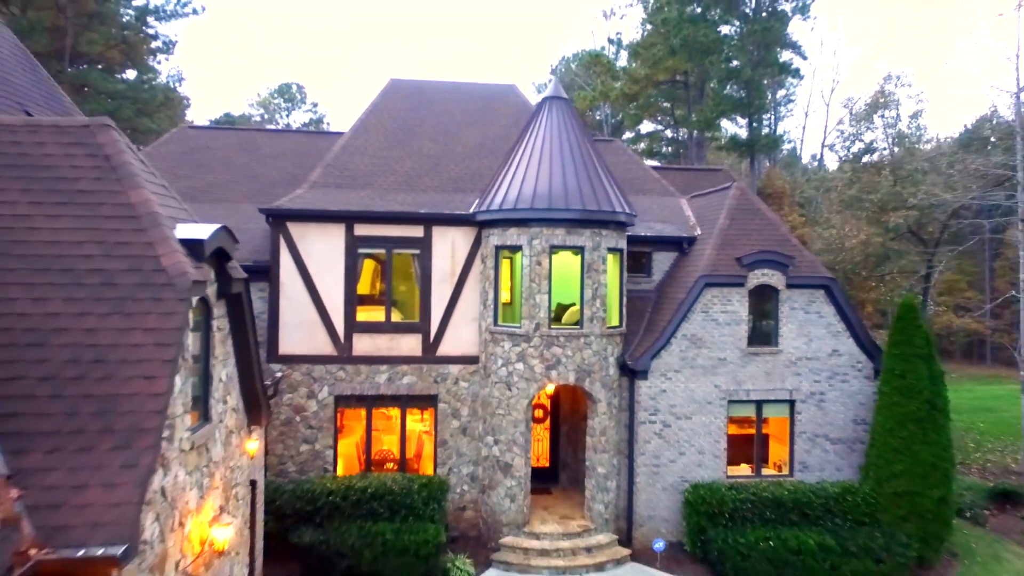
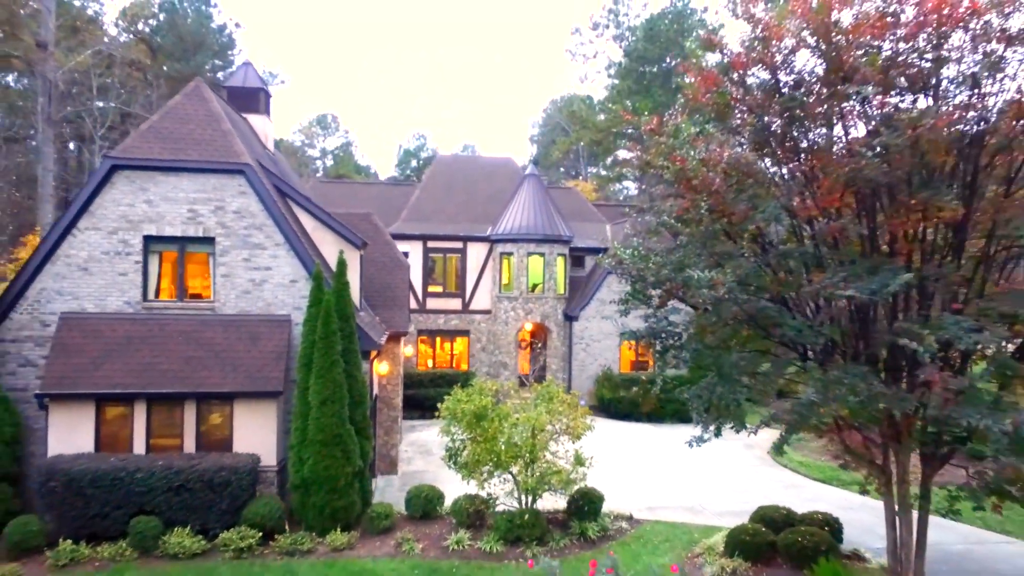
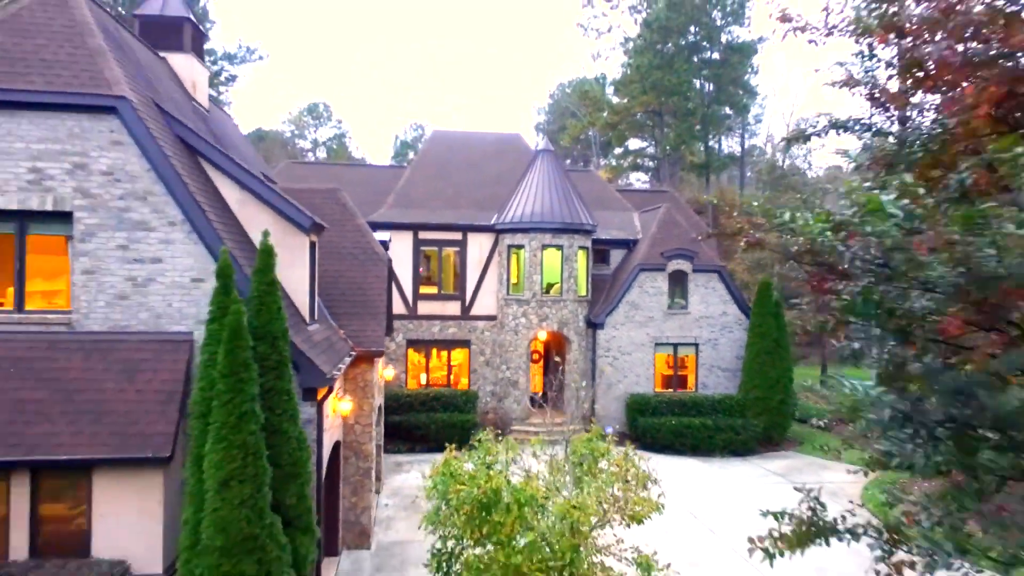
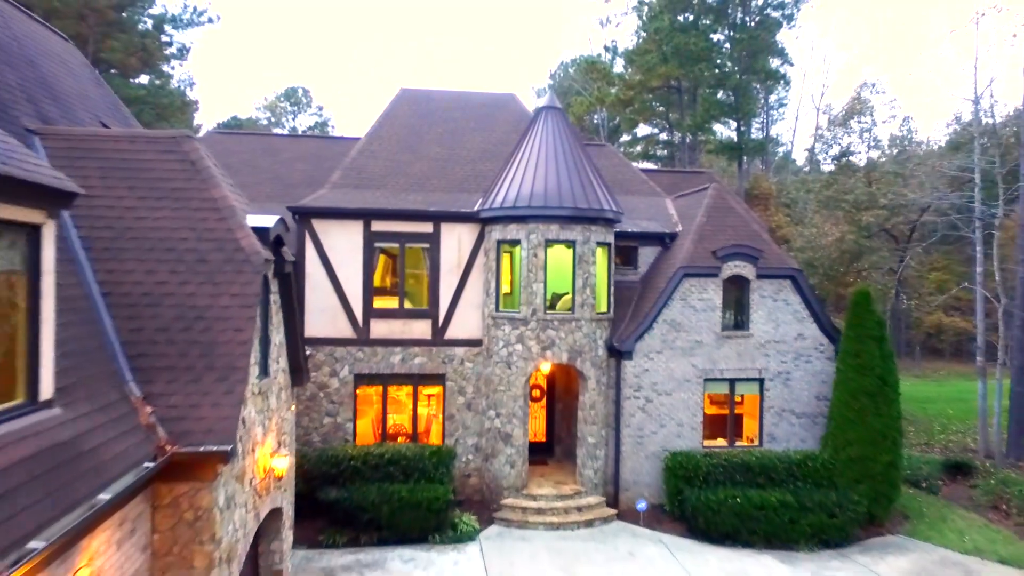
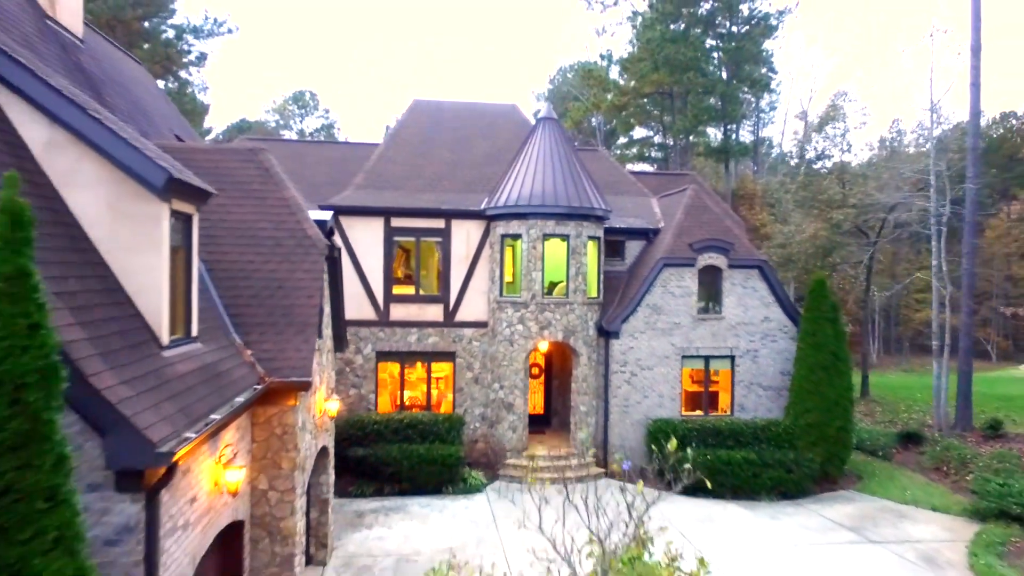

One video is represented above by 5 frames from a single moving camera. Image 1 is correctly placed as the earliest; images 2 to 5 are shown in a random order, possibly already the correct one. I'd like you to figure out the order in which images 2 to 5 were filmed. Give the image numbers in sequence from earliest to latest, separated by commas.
4, 5, 3, 2
